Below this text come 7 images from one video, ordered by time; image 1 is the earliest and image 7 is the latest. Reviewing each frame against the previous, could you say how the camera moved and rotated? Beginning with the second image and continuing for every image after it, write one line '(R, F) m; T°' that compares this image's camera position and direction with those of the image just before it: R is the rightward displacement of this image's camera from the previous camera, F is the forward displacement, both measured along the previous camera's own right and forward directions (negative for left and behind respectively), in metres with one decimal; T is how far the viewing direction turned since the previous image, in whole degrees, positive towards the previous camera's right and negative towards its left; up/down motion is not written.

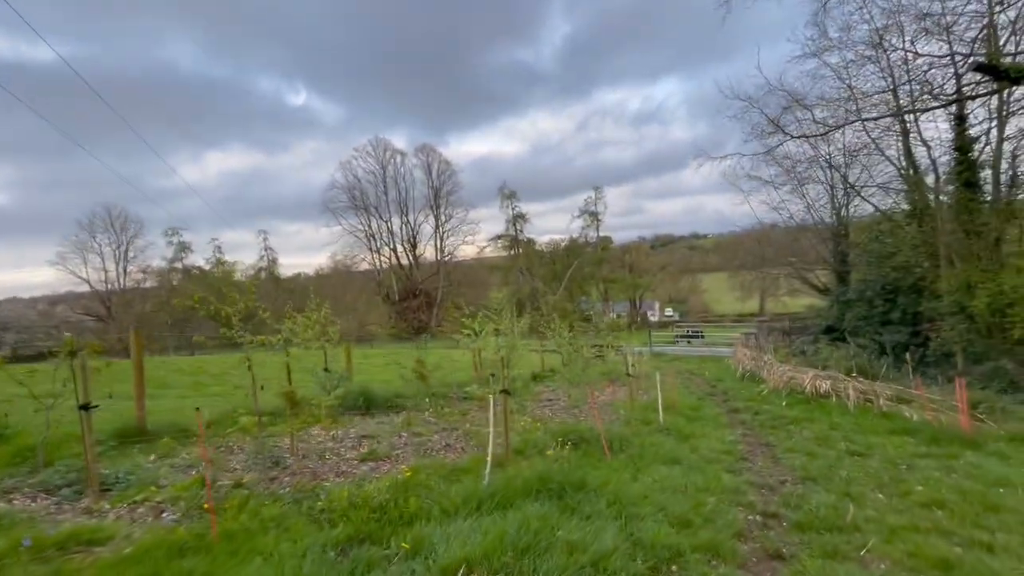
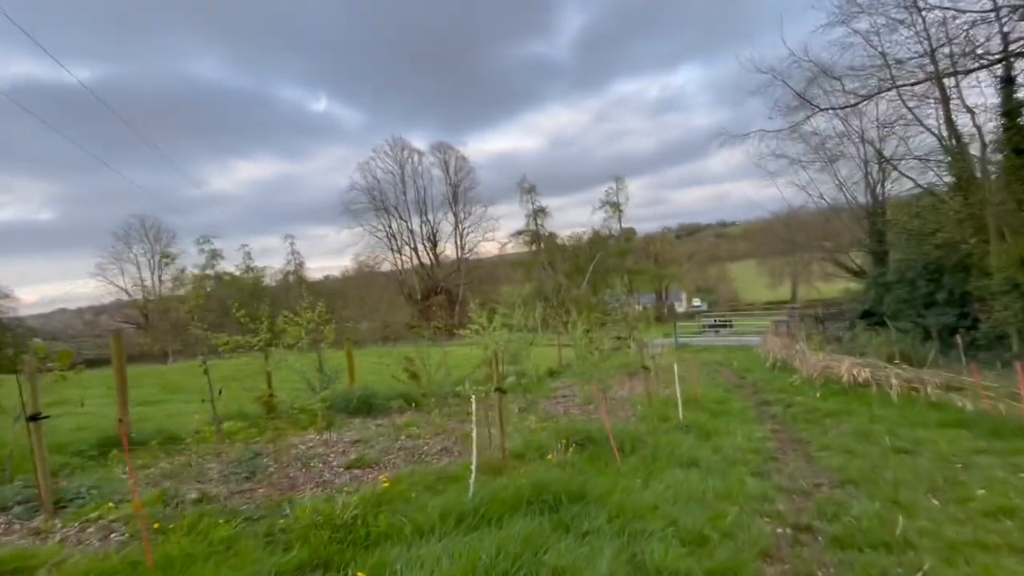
(+0.5, +0.8) m; -3°
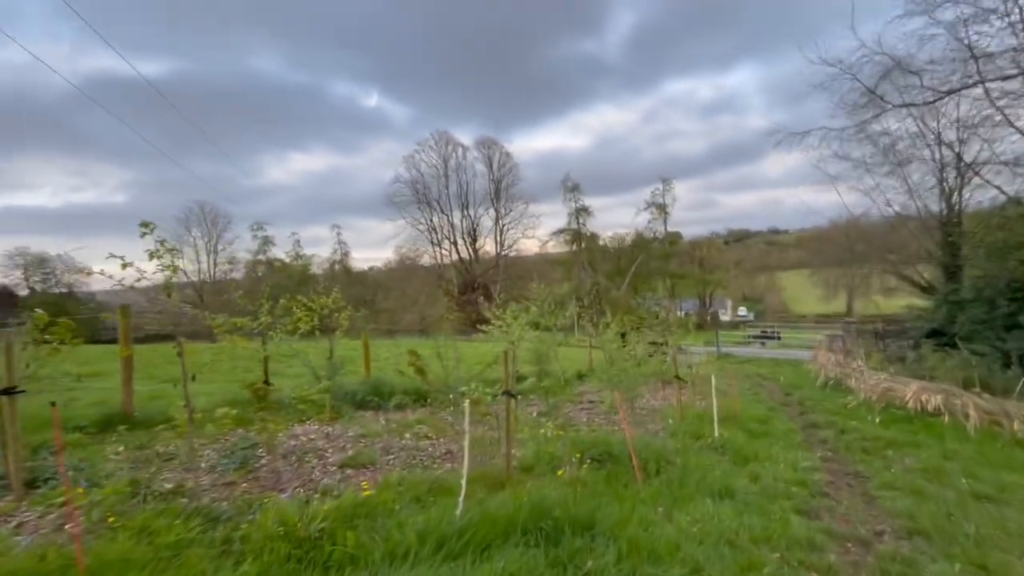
(+0.3, +0.8) m; -5°
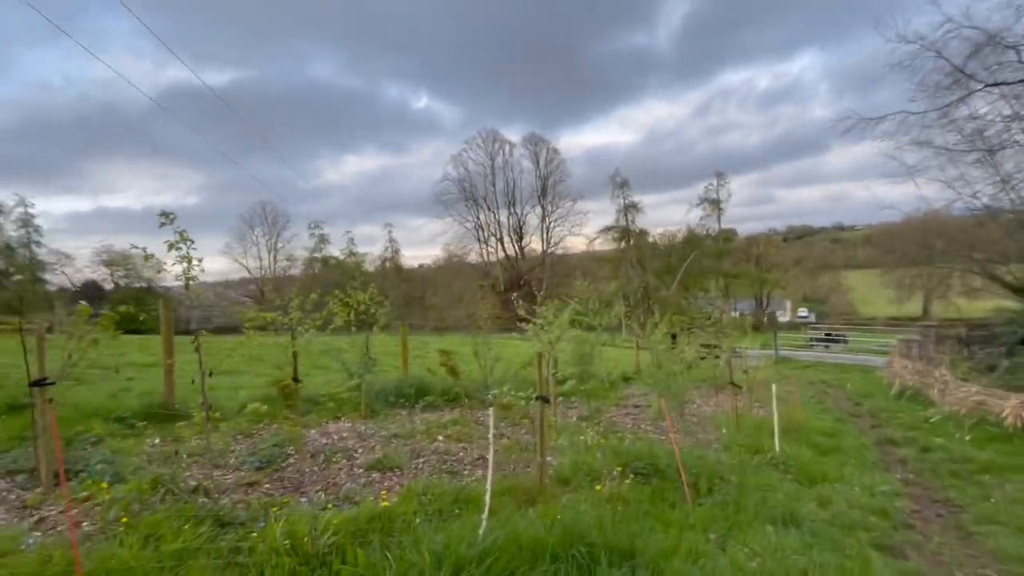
(+0.1, +0.5) m; -6°
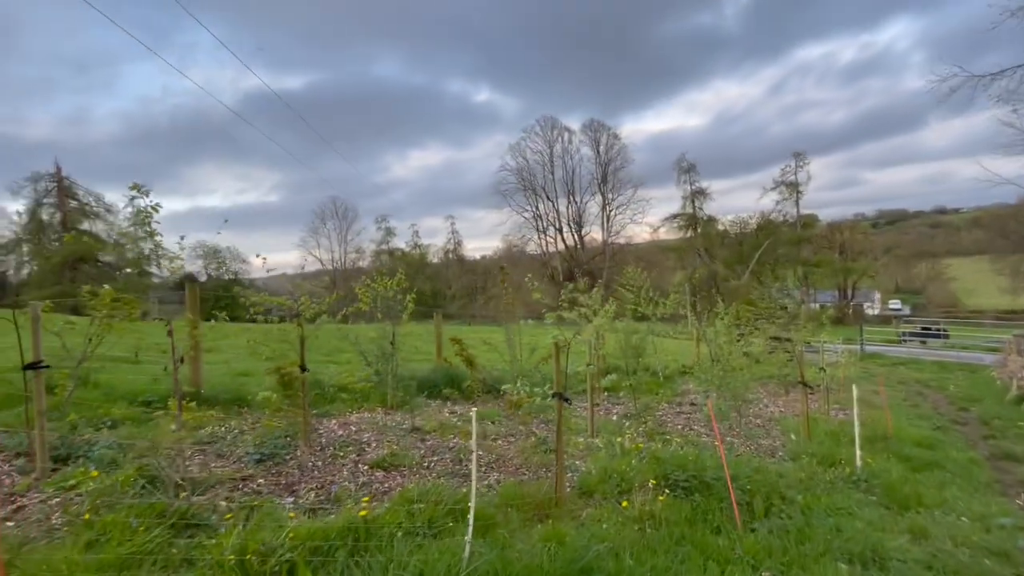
(+0.5, +0.8) m; -7°
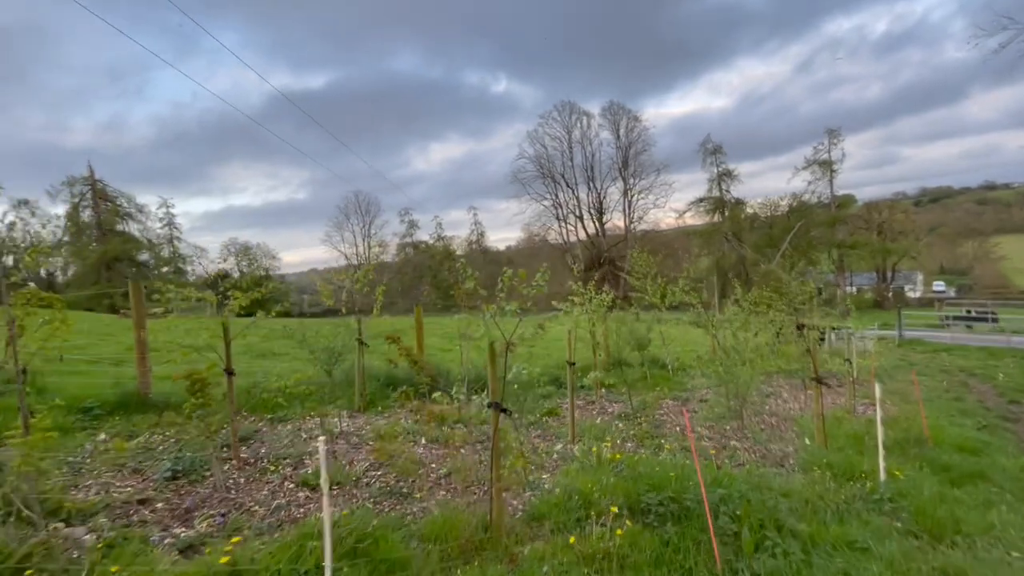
(+0.9, +0.9) m; -3°
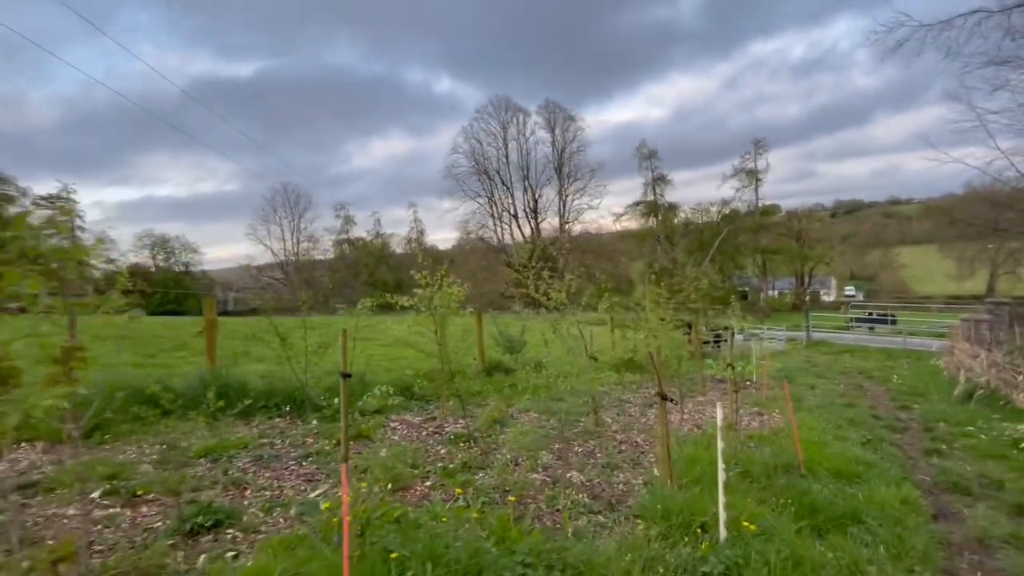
(+2.1, +1.8) m; +6°
